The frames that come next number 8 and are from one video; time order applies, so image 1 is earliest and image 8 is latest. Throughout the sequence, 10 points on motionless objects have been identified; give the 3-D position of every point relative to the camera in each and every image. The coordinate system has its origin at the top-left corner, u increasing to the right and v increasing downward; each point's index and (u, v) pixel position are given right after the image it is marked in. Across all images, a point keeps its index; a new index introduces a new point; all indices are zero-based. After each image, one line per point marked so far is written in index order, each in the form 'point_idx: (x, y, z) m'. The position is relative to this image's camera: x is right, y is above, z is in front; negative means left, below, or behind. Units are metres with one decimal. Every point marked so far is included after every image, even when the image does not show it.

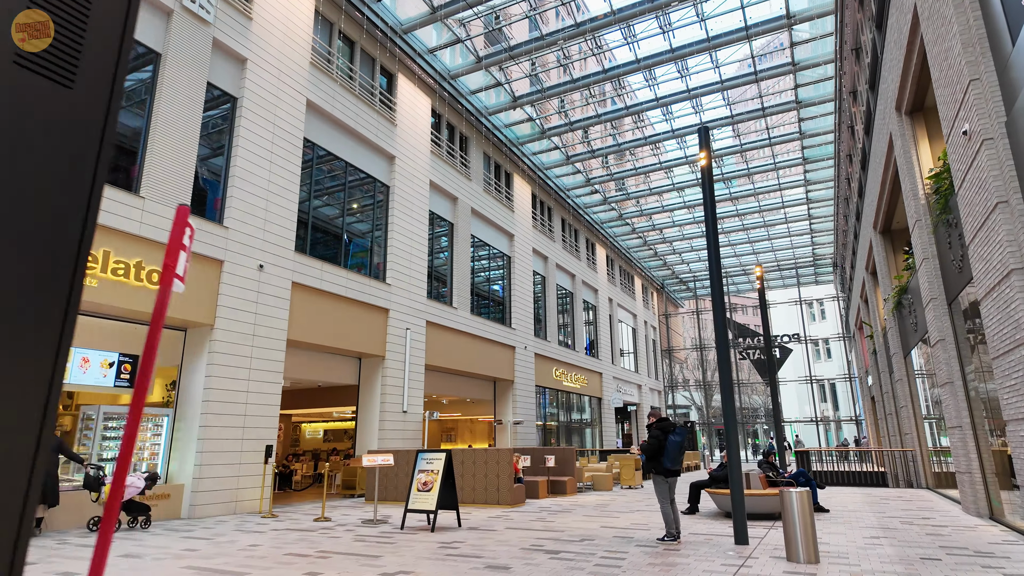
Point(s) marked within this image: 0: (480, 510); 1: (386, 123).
0: (-0.6, -3.9, +10.6) m
1: (-3.4, +4.5, +16.4) m
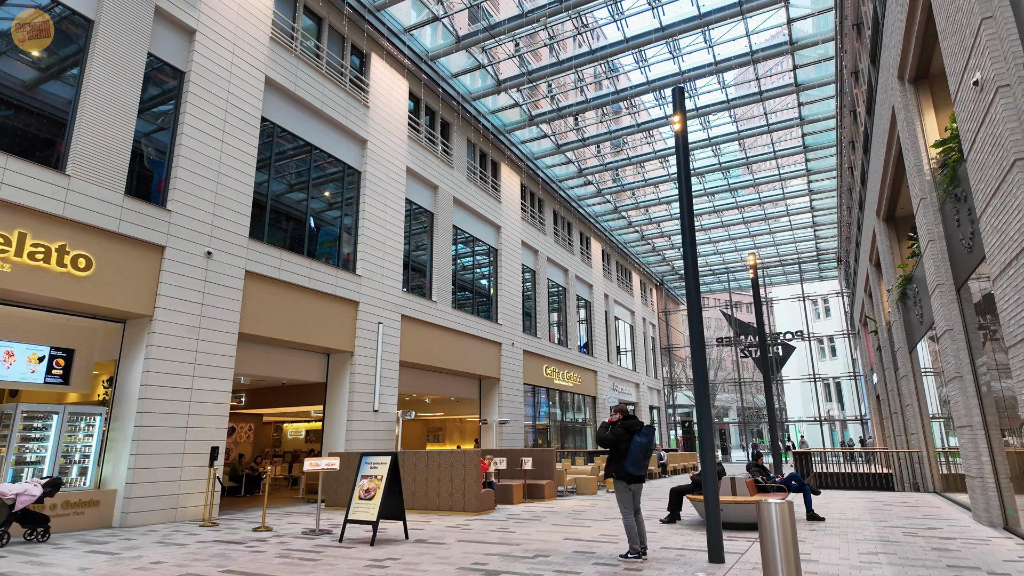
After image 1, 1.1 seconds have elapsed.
0: (-1.2, -3.7, +9.7) m
1: (-4.0, +4.7, +15.5) m
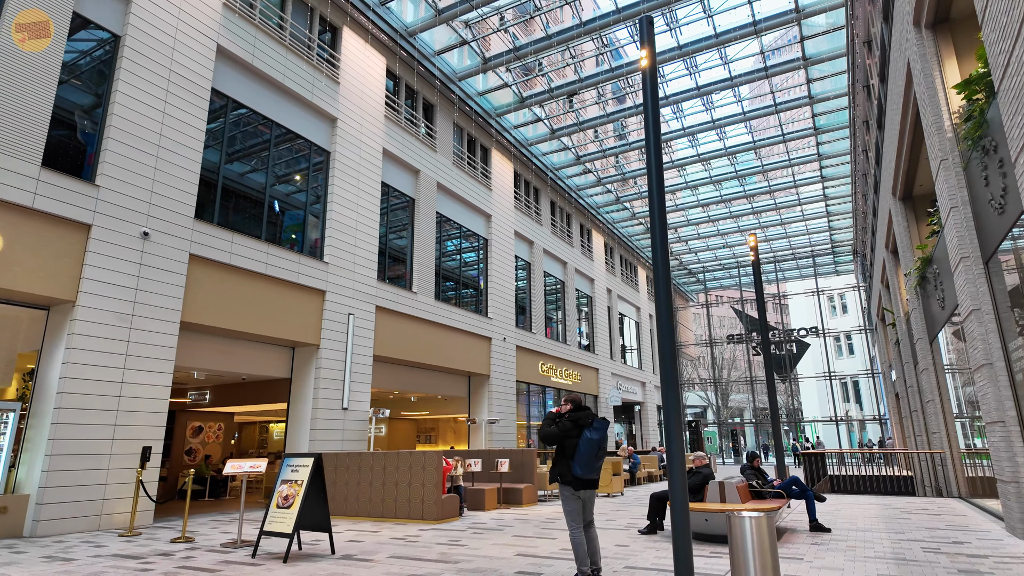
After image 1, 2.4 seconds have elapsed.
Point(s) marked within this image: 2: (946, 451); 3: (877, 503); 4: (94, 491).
0: (-1.7, -3.4, +8.5) m
1: (-4.4, +5.0, +14.4) m
2: (+10.1, -3.8, +14.1) m
3: (+7.3, -4.3, +12.0) m
4: (-6.2, -3.0, +9.0) m
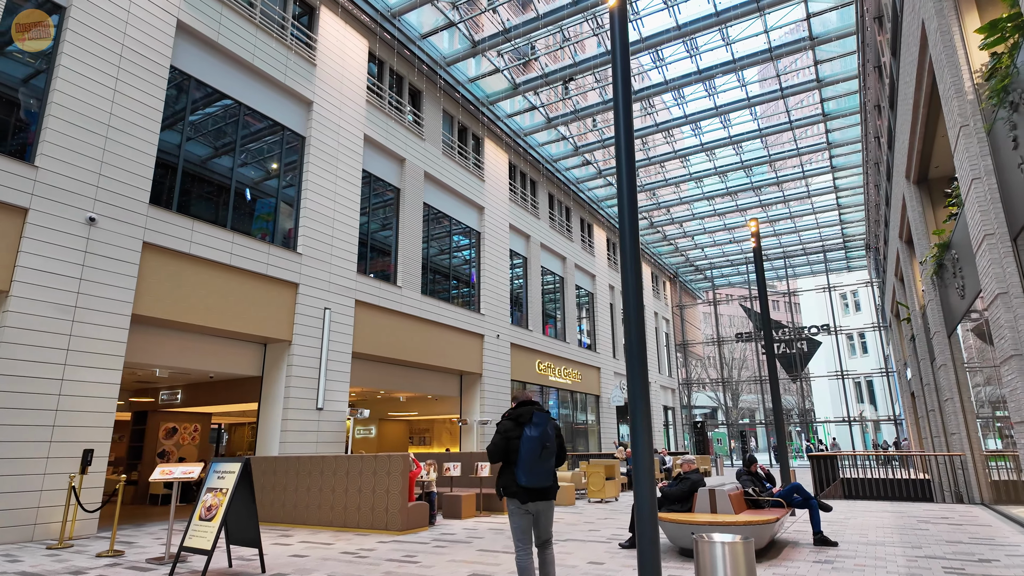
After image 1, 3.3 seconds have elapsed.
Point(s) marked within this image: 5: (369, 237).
0: (-2.1, -3.2, +7.7) m
1: (-4.8, +5.2, +13.7) m
2: (+9.8, -3.6, +13.0) m
3: (+6.9, -4.1, +11.0) m
4: (-6.6, -2.9, +8.2) m
5: (-3.6, +1.3, +15.2) m
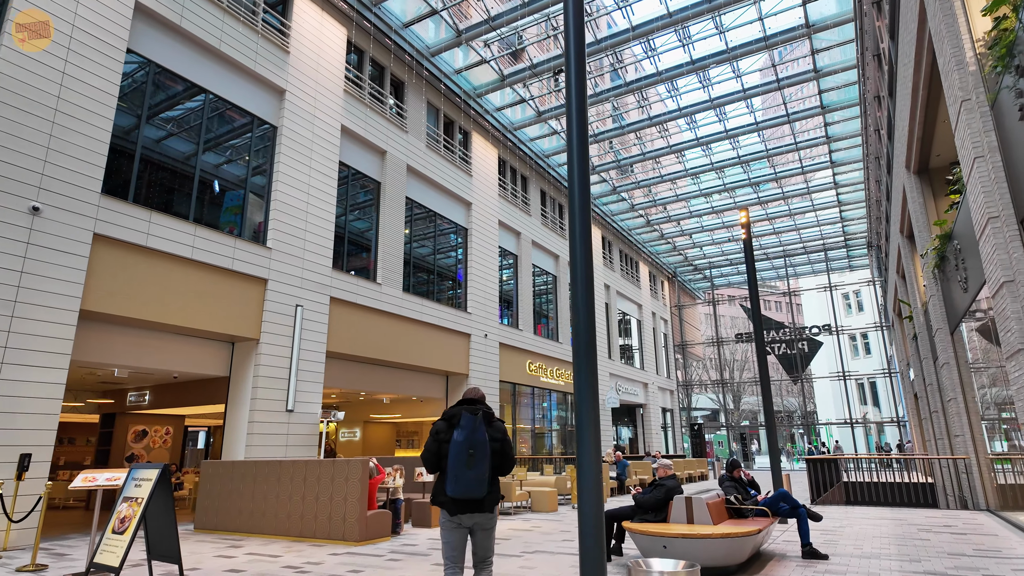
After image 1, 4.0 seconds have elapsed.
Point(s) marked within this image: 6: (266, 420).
0: (-2.6, -3.1, +7.1) m
1: (-5.2, +5.2, +13.1) m
2: (+9.4, -3.4, +12.4) m
3: (+6.5, -4.0, +10.4) m
4: (-7.0, -2.8, +7.7) m
5: (-4.0, +1.4, +14.6) m
6: (-4.7, -2.5, +11.7) m
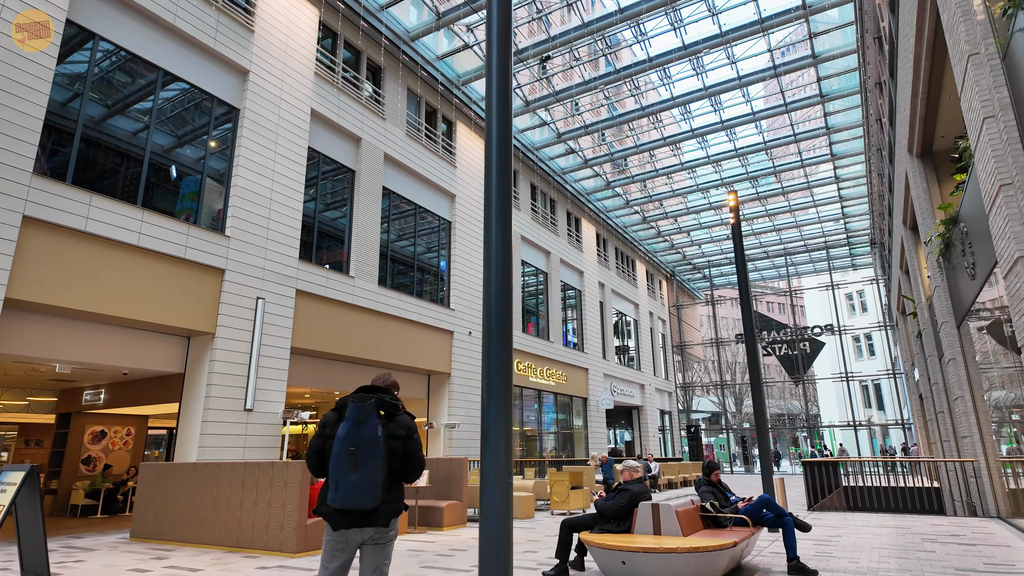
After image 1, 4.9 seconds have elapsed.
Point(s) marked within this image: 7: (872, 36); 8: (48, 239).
0: (-3.1, -2.9, +6.3) m
1: (-5.7, +5.4, +12.4) m
2: (+8.9, -3.3, +11.5) m
3: (+6.0, -3.8, +9.5) m
4: (-7.5, -2.6, +6.9) m
5: (-4.5, +1.5, +13.8) m
6: (-5.2, -2.4, +10.9) m
7: (+9.1, +6.4, +15.2) m
8: (-7.0, +0.7, +9.1) m
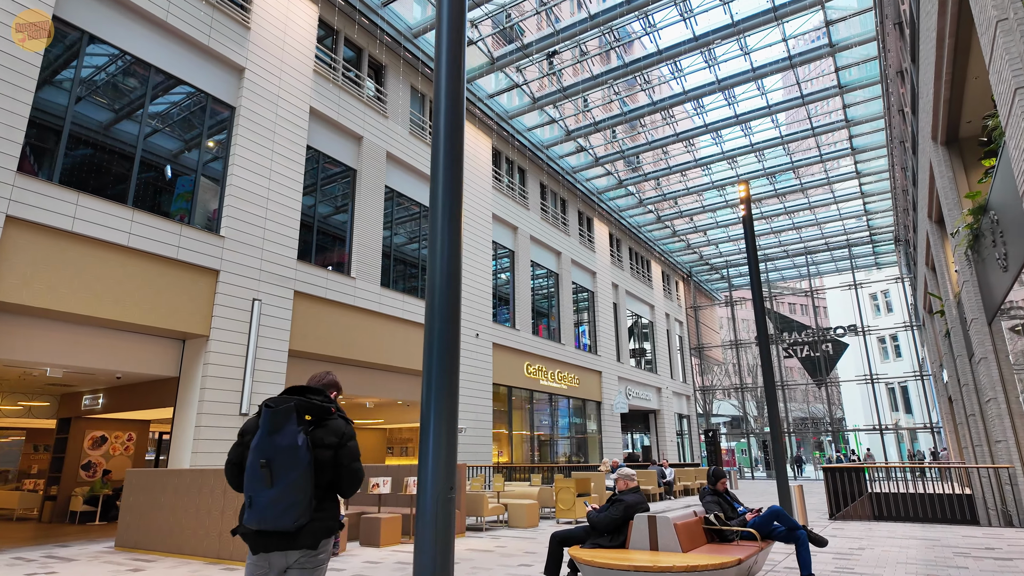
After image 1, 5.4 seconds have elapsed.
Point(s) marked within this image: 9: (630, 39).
0: (-3.2, -2.9, +6.0) m
1: (-5.7, +5.4, +12.2) m
2: (+9.0, -3.2, +10.8) m
3: (+6.0, -3.7, +8.9) m
4: (-7.6, -2.6, +6.7) m
5: (-4.4, +1.5, +13.5) m
6: (-5.2, -2.4, +10.6) m
7: (+9.1, +6.5, +14.5) m
8: (-7.0, +0.7, +8.9) m
9: (+3.4, +7.1, +17.3) m
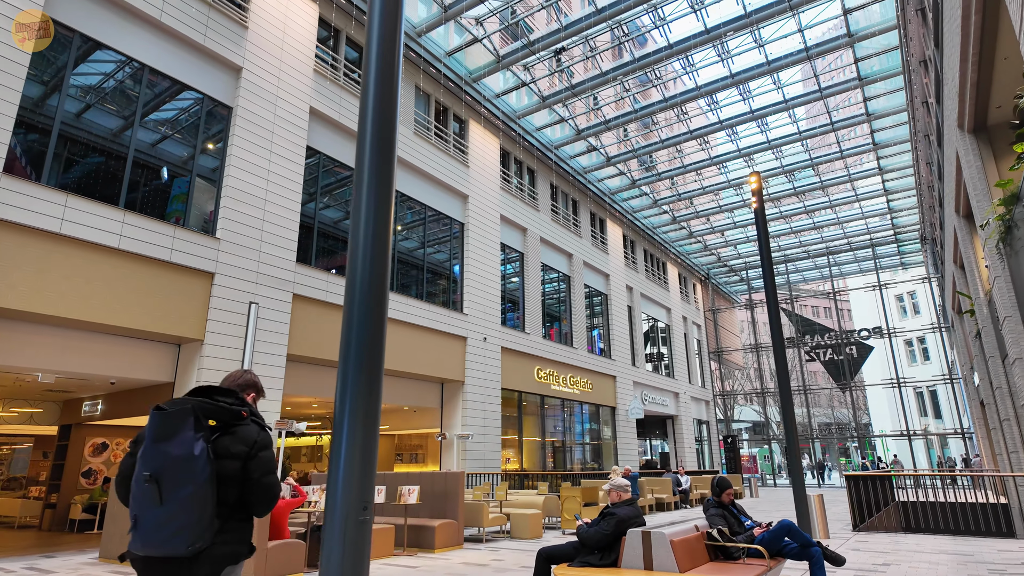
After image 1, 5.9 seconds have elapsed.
0: (-3.3, -2.9, +5.6) m
1: (-5.7, +5.3, +12.0) m
2: (+9.0, -3.1, +10.0) m
3: (+6.0, -3.6, +8.2) m
4: (-7.7, -2.6, +6.5) m
5: (-4.3, +1.4, +13.3) m
6: (-5.2, -2.4, +10.3) m
7: (+9.2, +6.5, +13.8) m
8: (-7.1, +0.7, +8.7) m
9: (+3.6, +7.1, +16.8) m
